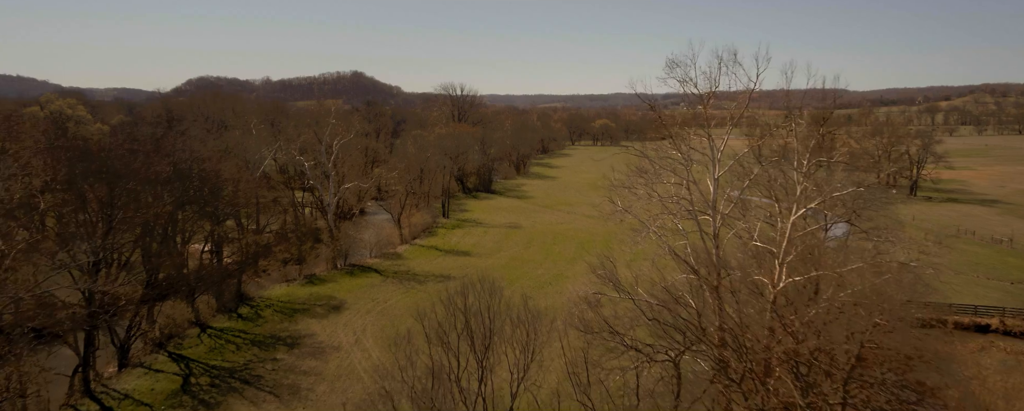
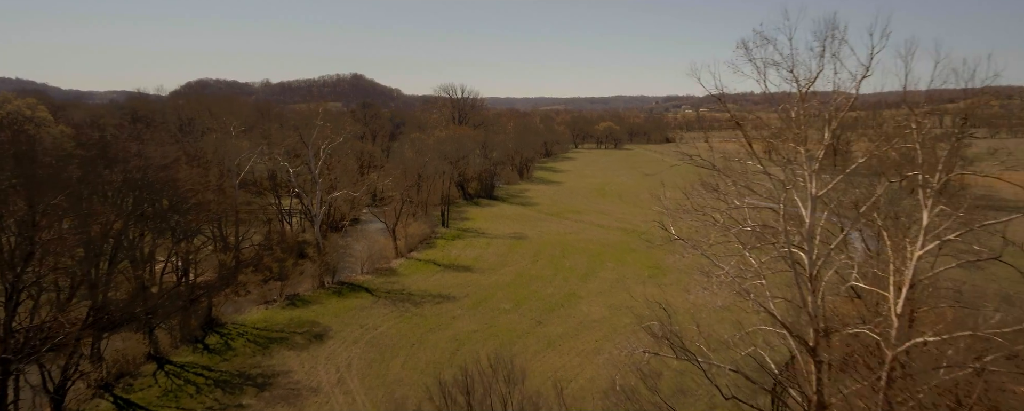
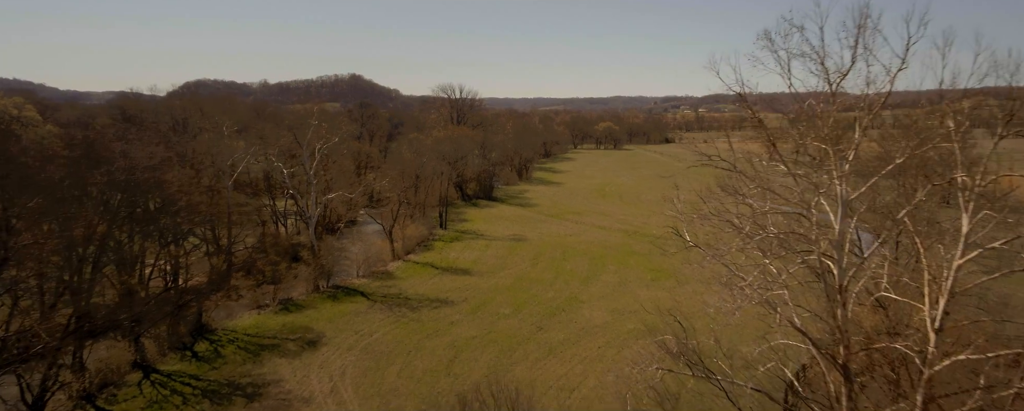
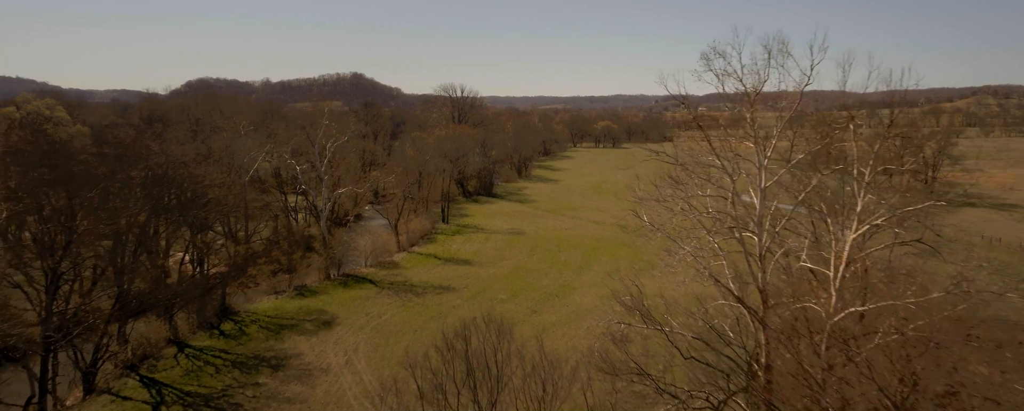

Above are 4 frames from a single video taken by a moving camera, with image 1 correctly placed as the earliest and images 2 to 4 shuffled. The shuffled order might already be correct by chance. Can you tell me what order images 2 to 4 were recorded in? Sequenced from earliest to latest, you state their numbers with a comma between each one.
4, 2, 3
